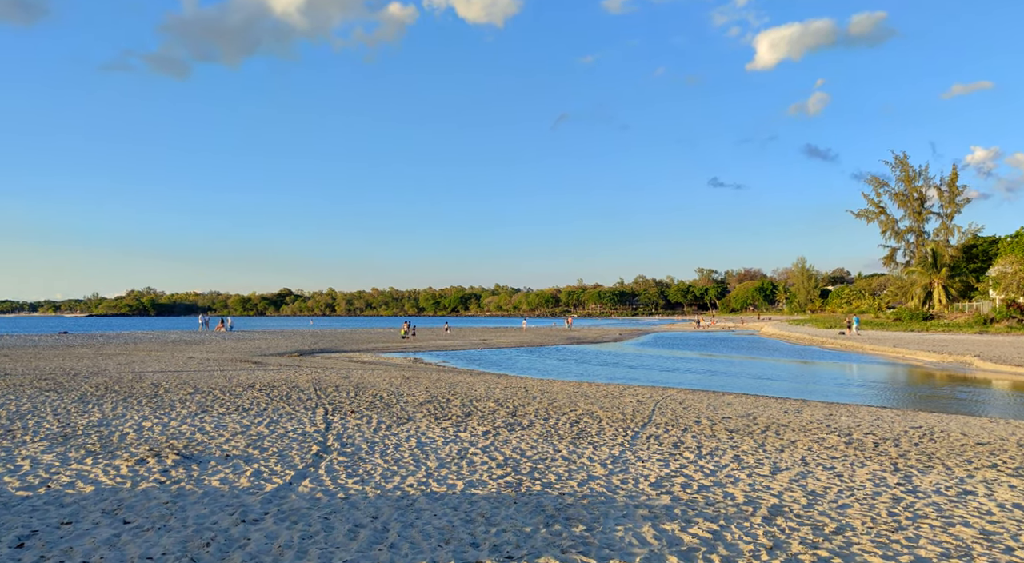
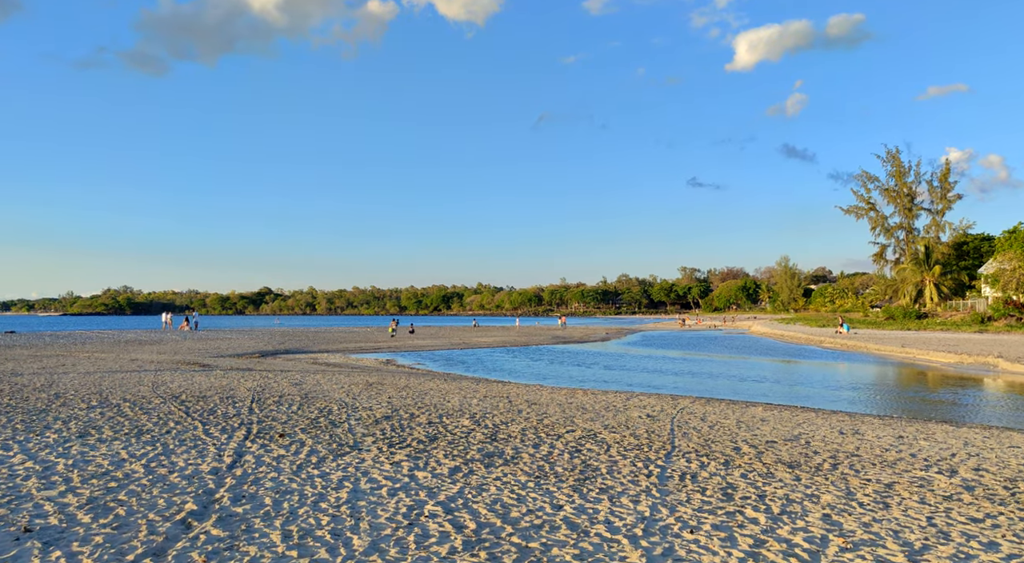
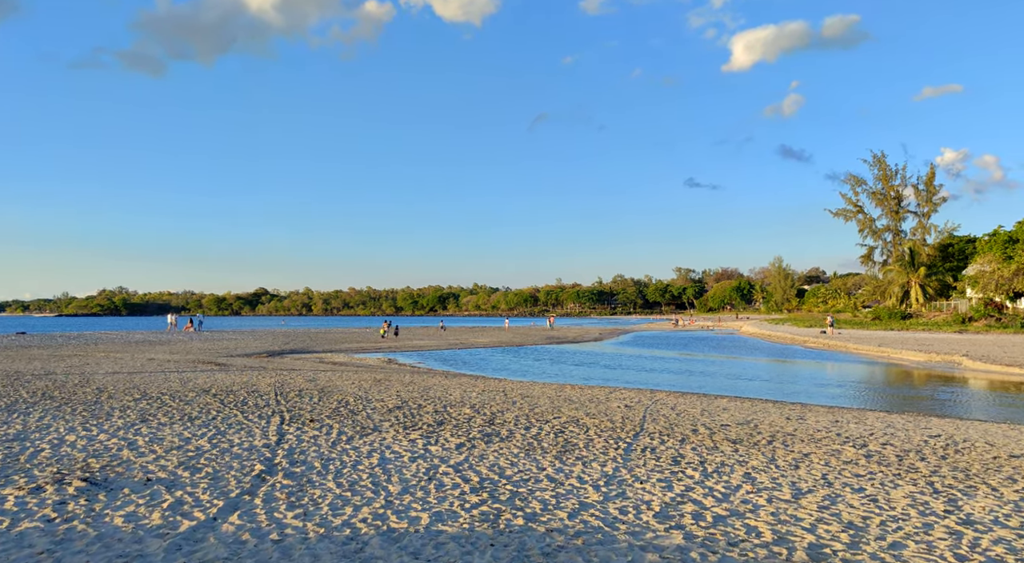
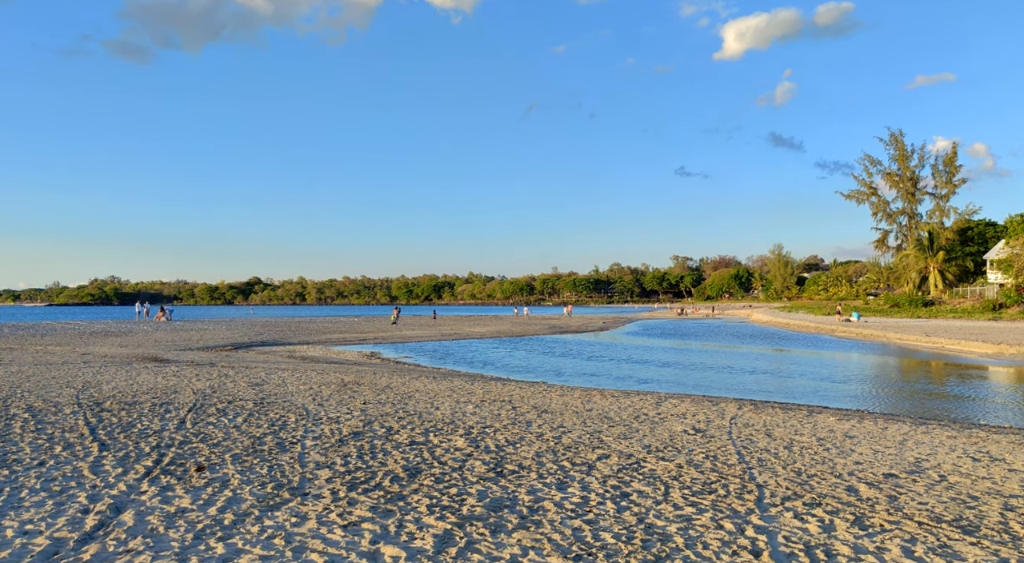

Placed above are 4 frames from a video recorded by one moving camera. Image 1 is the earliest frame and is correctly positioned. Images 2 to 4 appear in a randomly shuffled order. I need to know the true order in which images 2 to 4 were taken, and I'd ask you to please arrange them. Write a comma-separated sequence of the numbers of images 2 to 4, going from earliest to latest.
3, 2, 4
